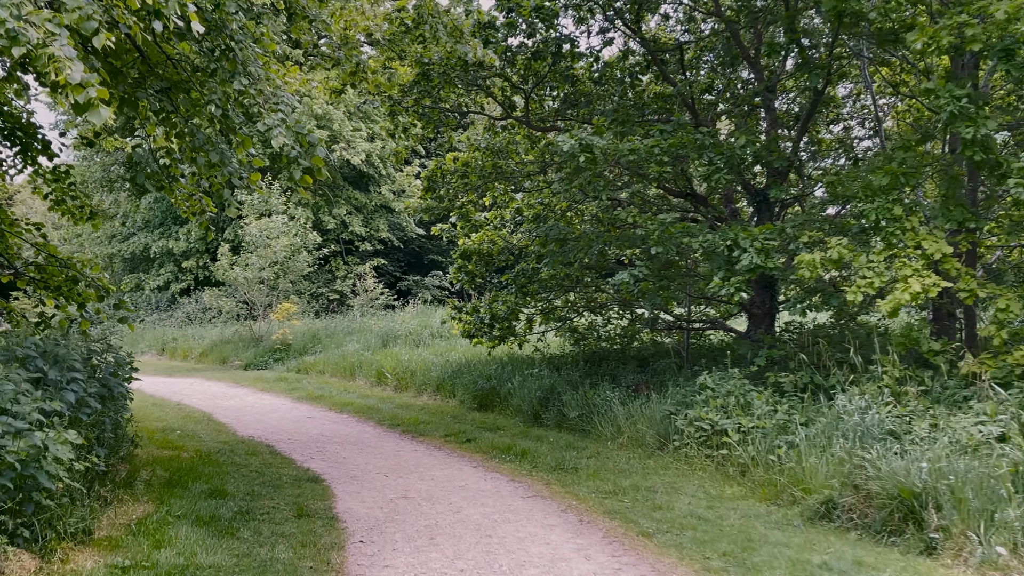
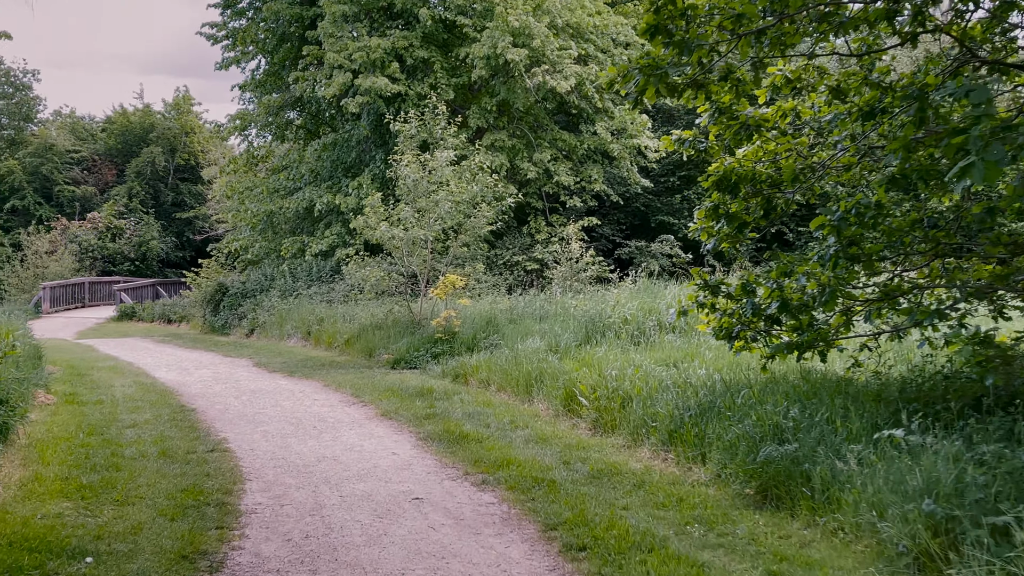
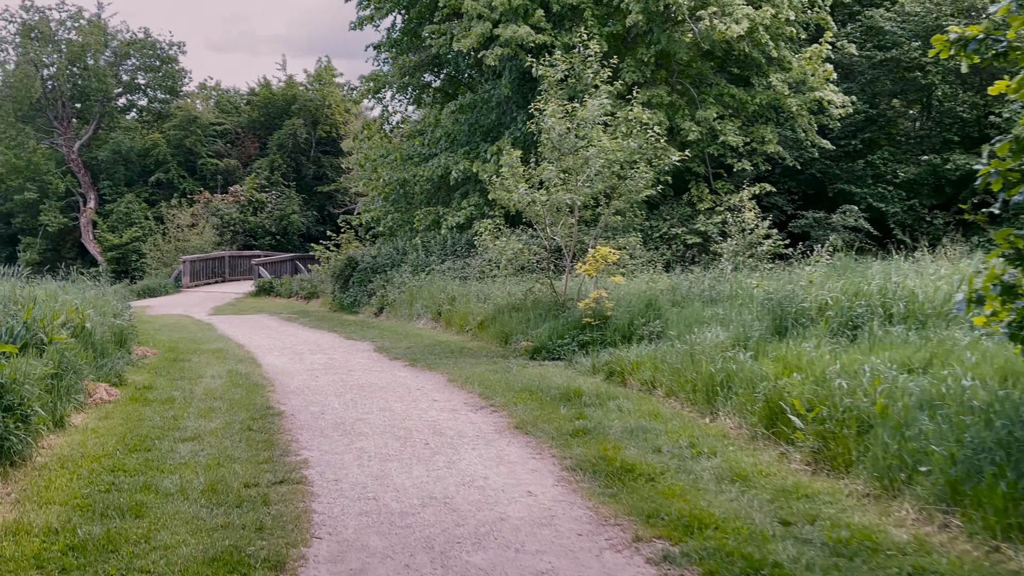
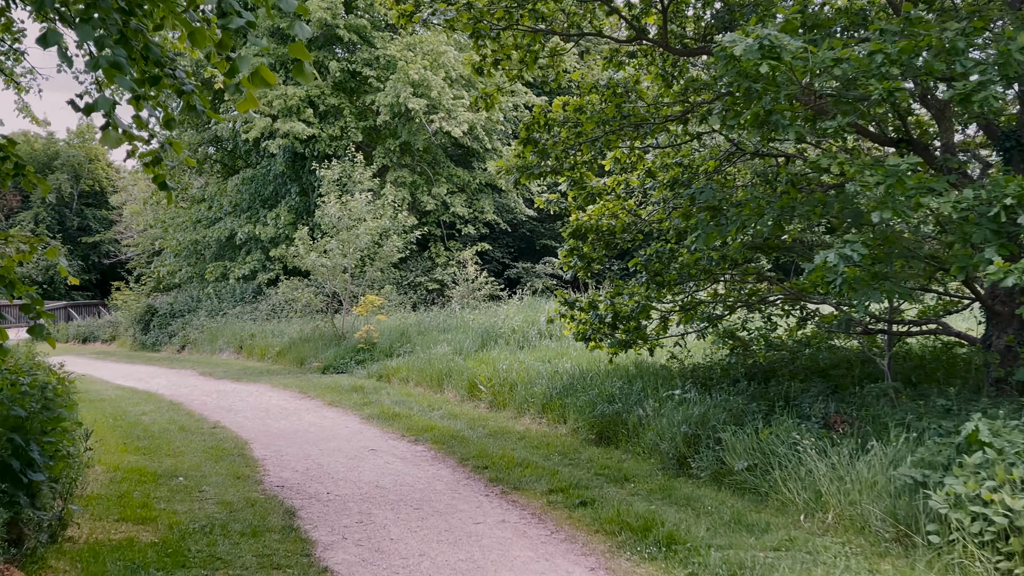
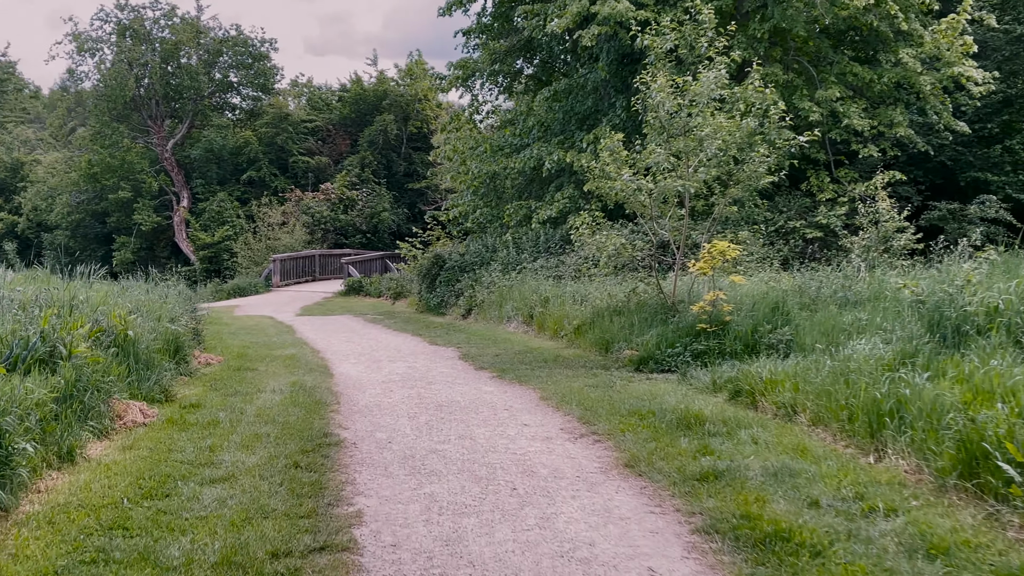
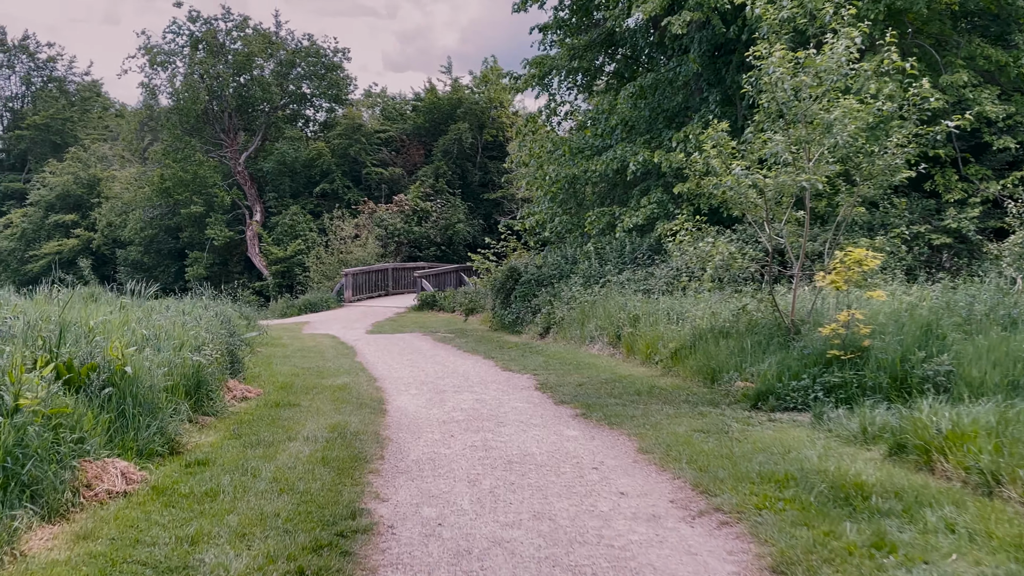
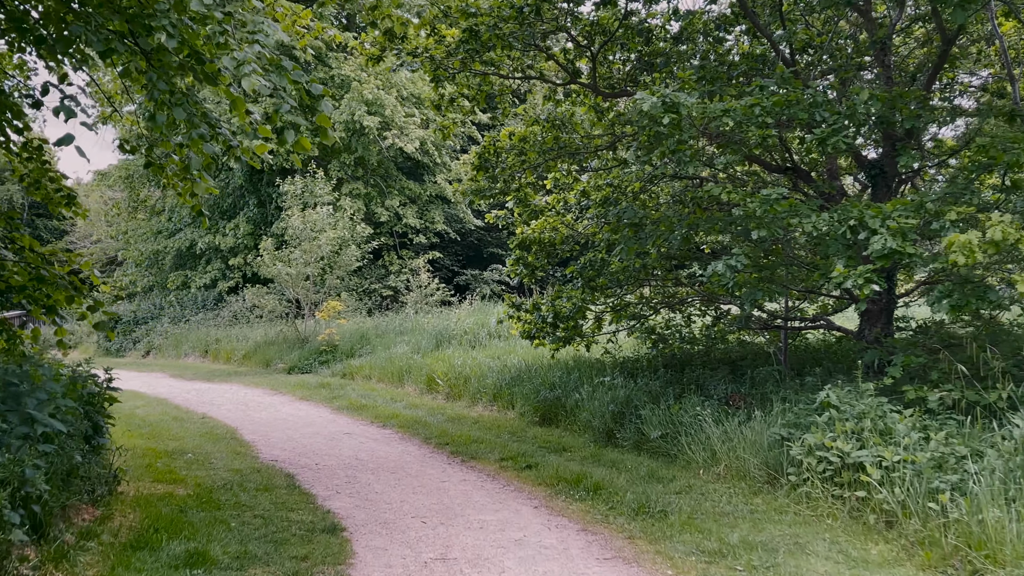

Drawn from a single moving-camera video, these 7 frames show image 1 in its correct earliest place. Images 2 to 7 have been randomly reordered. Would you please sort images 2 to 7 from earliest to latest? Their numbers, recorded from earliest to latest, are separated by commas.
7, 4, 2, 3, 5, 6
